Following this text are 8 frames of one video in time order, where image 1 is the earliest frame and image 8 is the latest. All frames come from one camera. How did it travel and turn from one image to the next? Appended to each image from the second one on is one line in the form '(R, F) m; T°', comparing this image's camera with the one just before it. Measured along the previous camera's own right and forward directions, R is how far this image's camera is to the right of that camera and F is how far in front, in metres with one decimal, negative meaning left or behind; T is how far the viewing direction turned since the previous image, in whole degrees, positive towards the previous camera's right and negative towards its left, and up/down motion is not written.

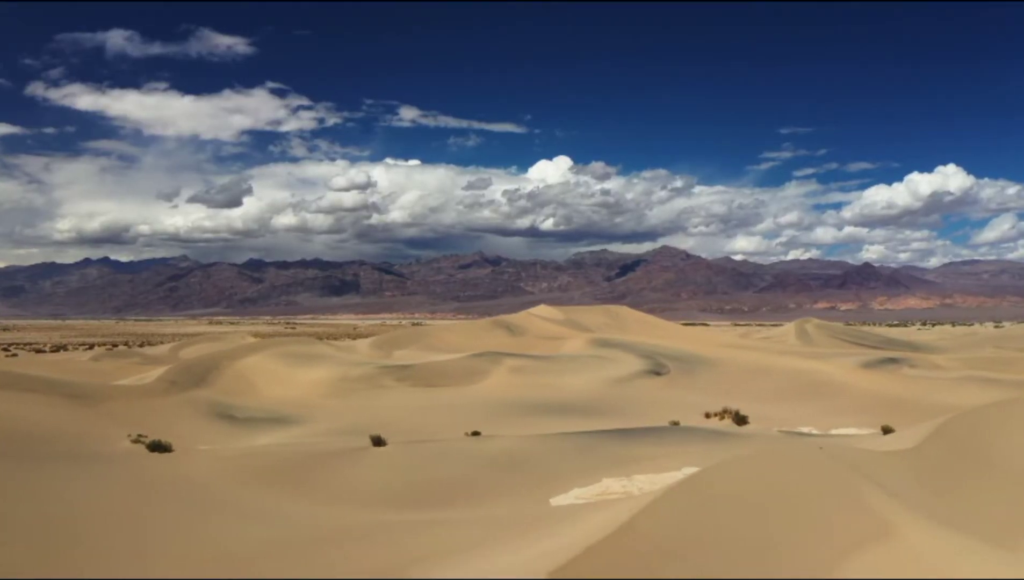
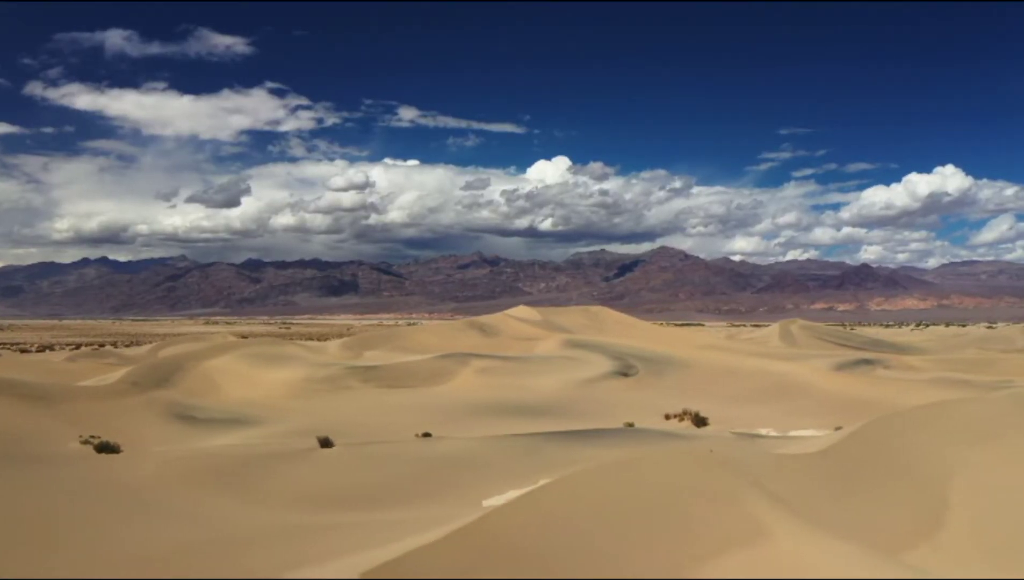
(+1.1, 0.0) m; 0°
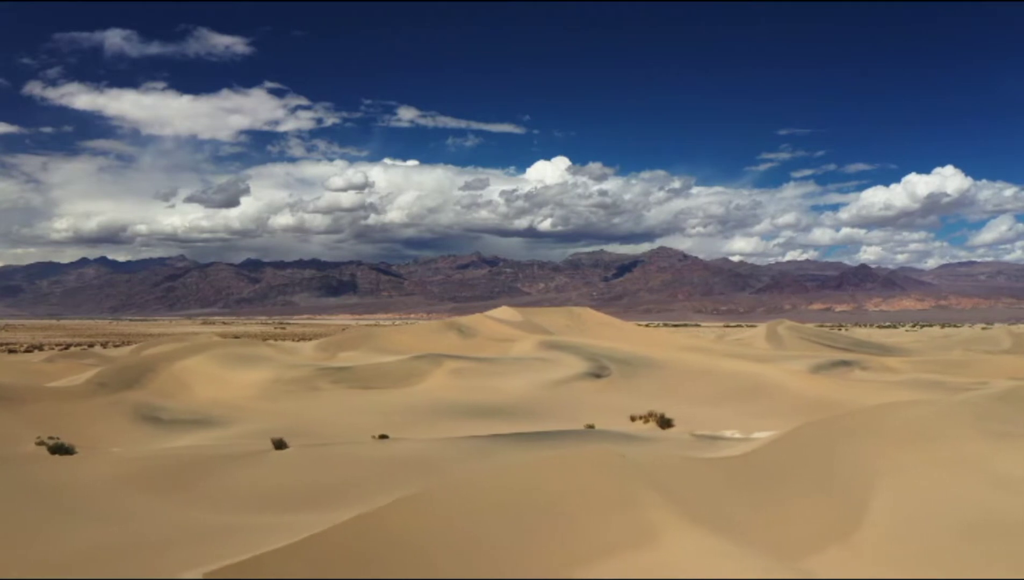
(+0.9, 0.0) m; 0°
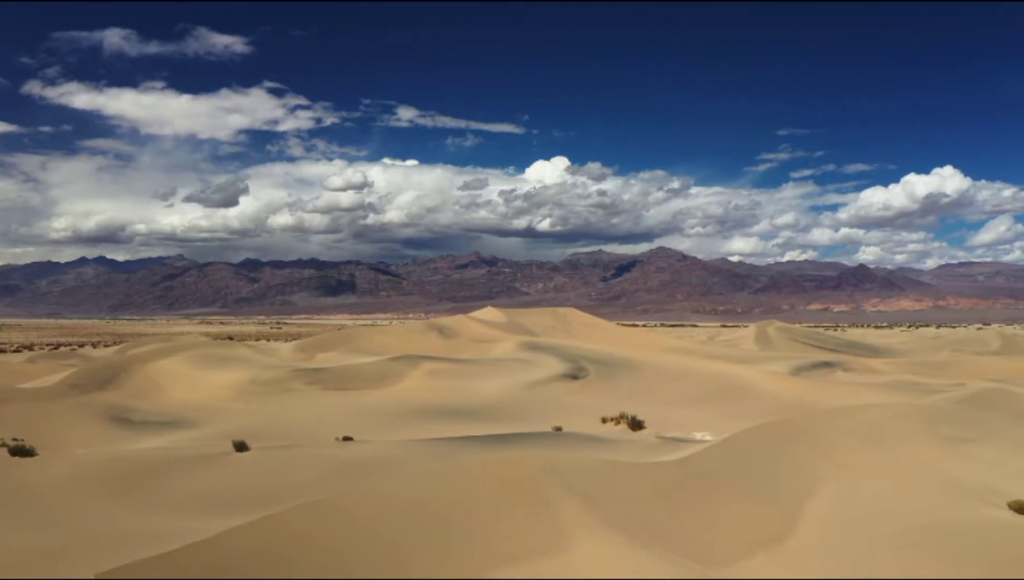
(+0.8, 0.0) m; 0°
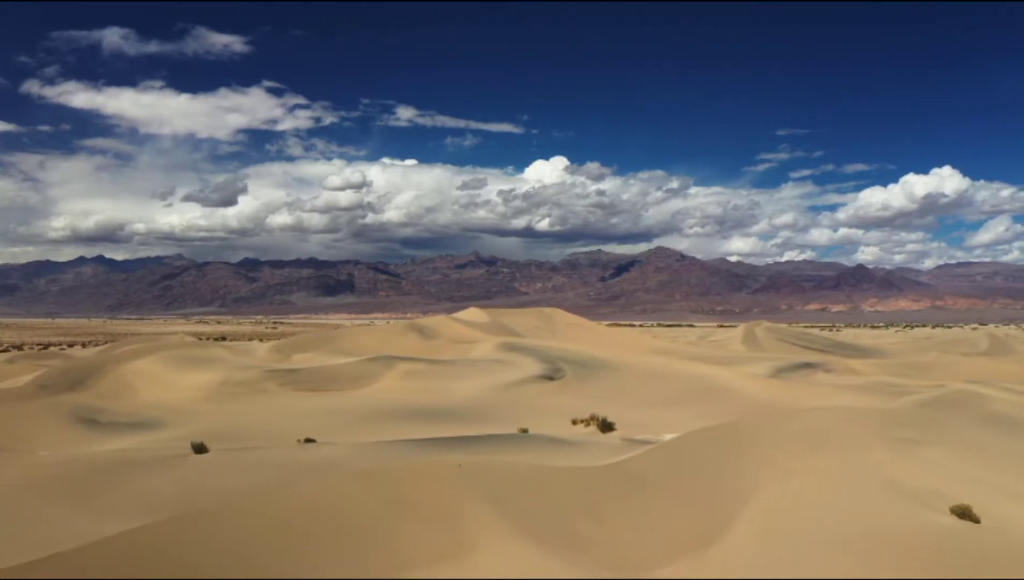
(+0.8, +0.1) m; 0°
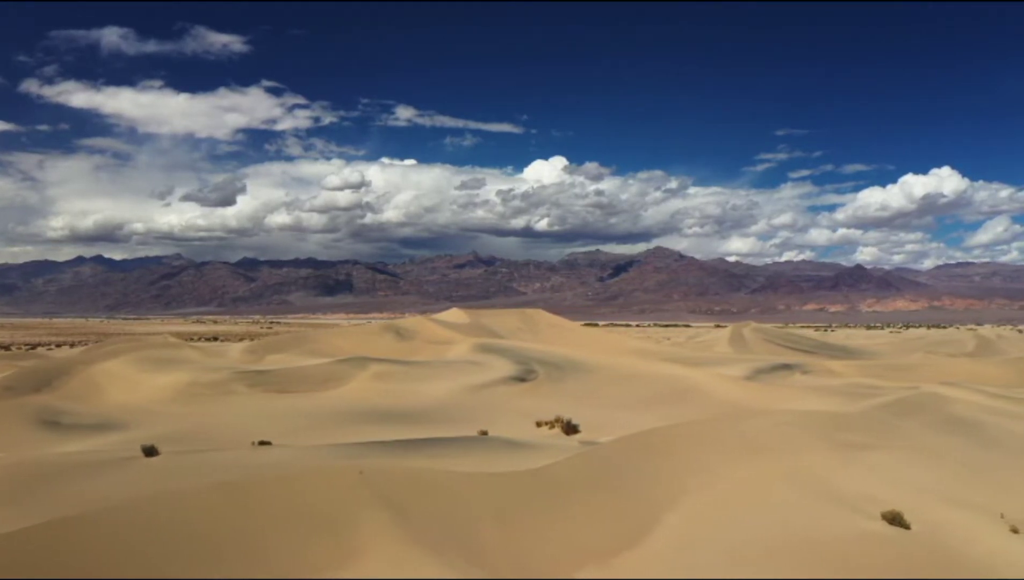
(+0.9, +0.1) m; 0°
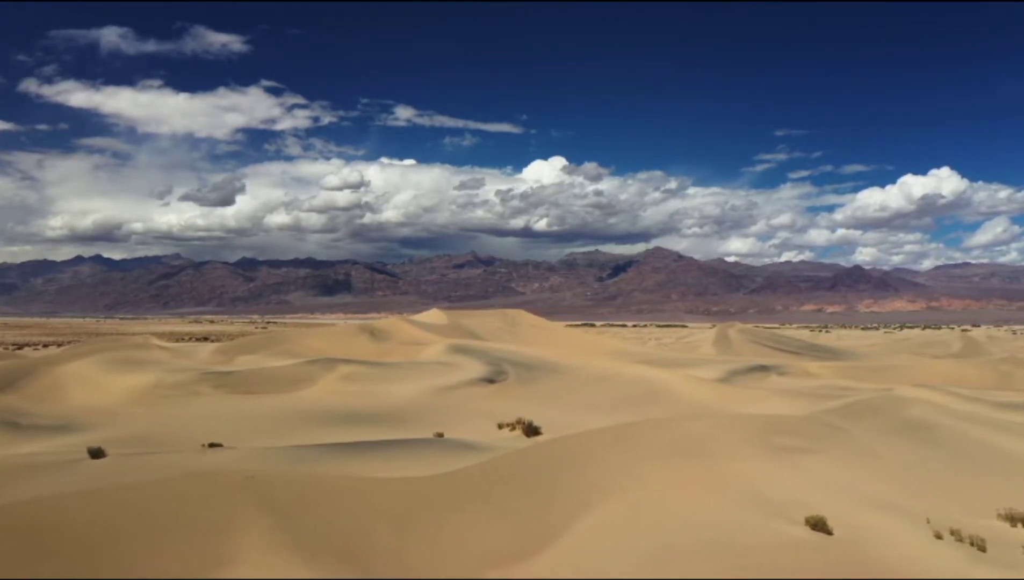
(+1.0, +0.1) m; 0°
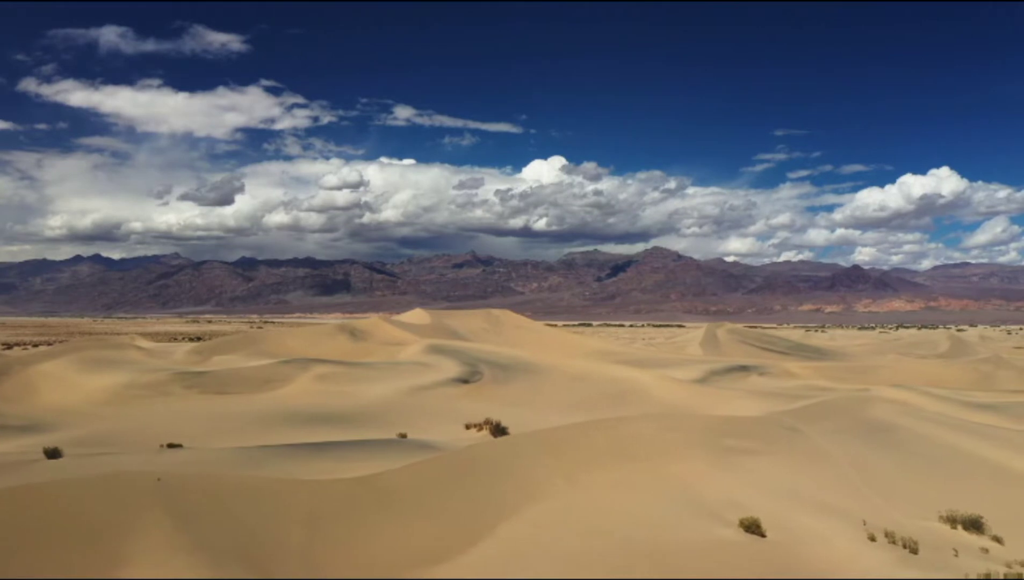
(+0.8, 0.0) m; 0°
